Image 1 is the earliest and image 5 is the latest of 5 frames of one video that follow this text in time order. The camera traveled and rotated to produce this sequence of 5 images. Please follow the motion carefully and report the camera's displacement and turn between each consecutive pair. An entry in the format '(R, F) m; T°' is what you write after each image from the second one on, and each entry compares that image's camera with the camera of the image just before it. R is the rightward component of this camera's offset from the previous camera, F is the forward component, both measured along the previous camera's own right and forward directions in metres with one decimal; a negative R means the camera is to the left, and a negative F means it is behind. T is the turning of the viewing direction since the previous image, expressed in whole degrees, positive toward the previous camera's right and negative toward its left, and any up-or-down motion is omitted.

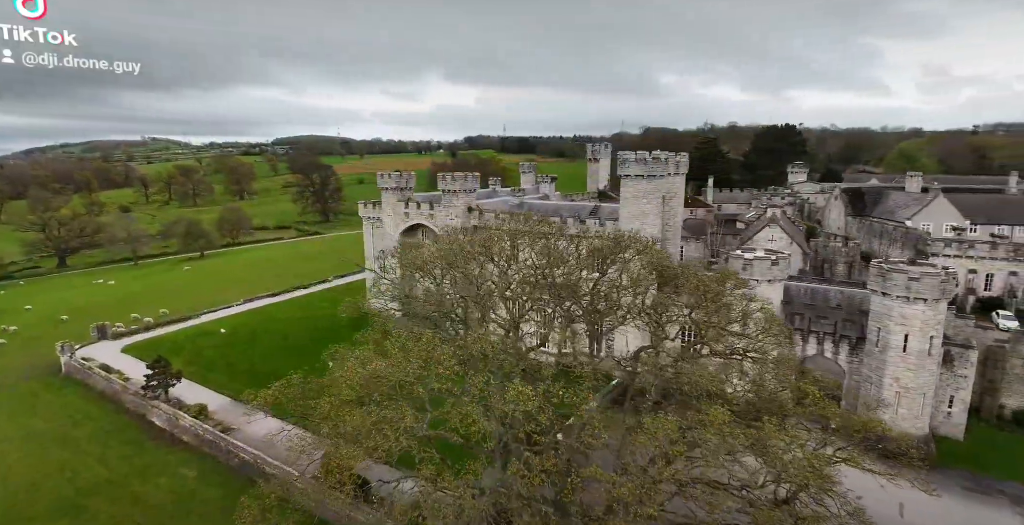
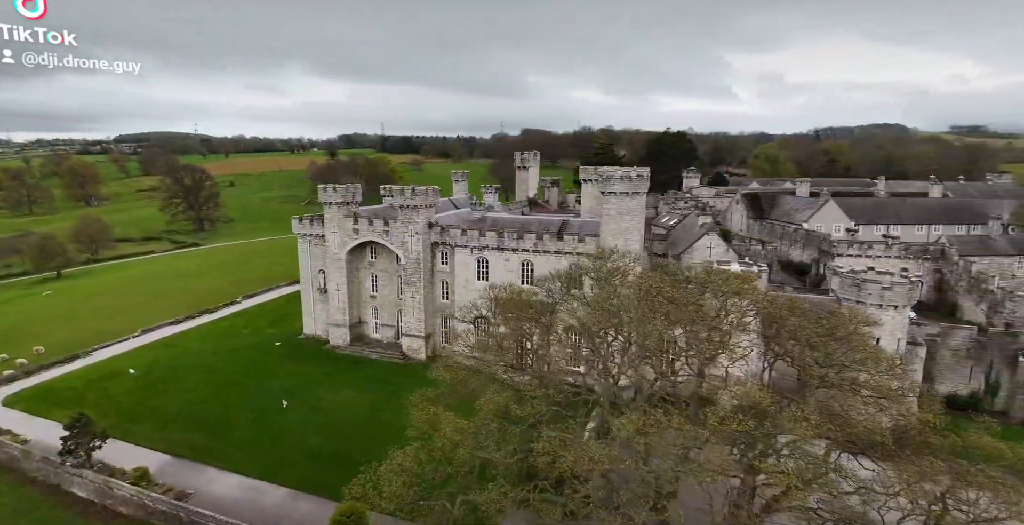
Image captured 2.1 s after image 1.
(-5.7, +2.1) m; +12°
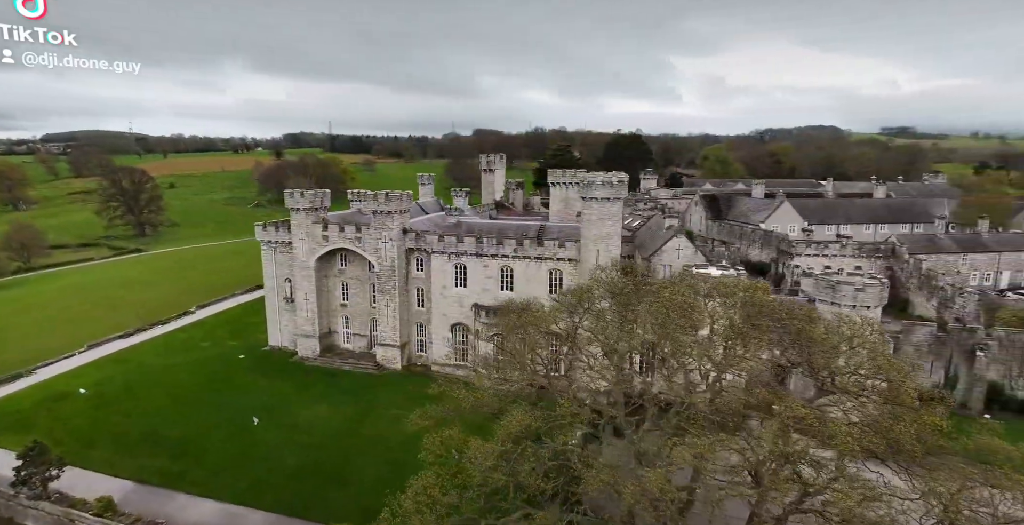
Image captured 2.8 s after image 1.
(-1.6, +0.6) m; +5°
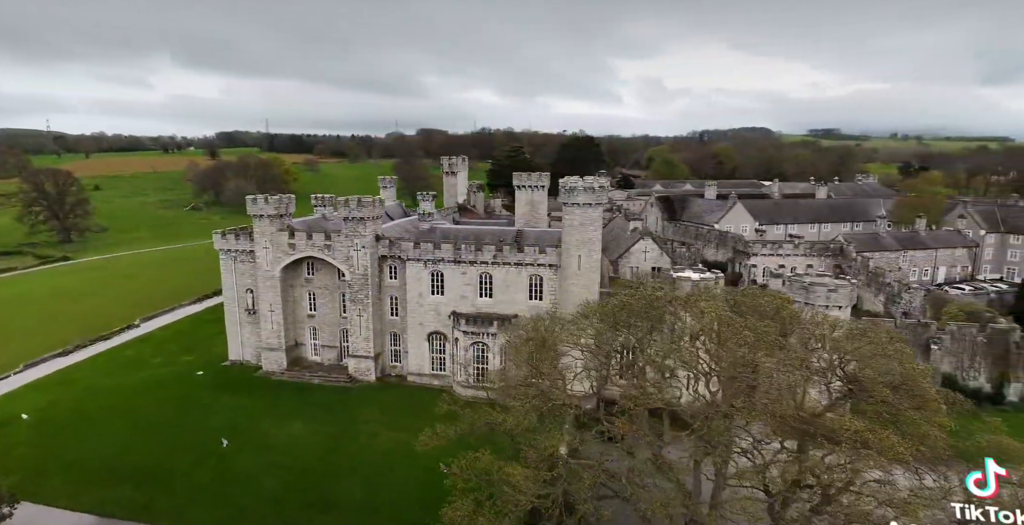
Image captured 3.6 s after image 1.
(-2.0, +0.6) m; +5°
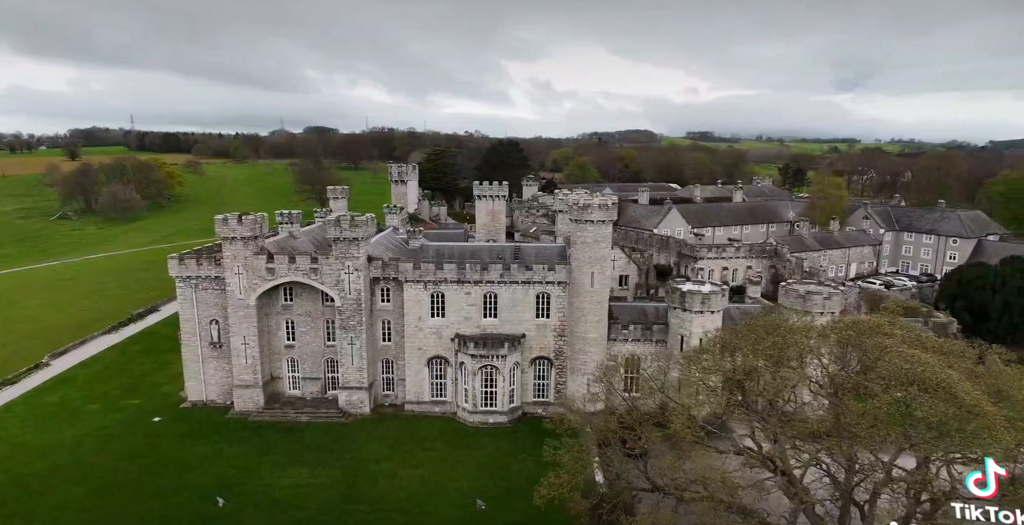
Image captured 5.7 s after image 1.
(-6.4, +1.7) m; +10°
